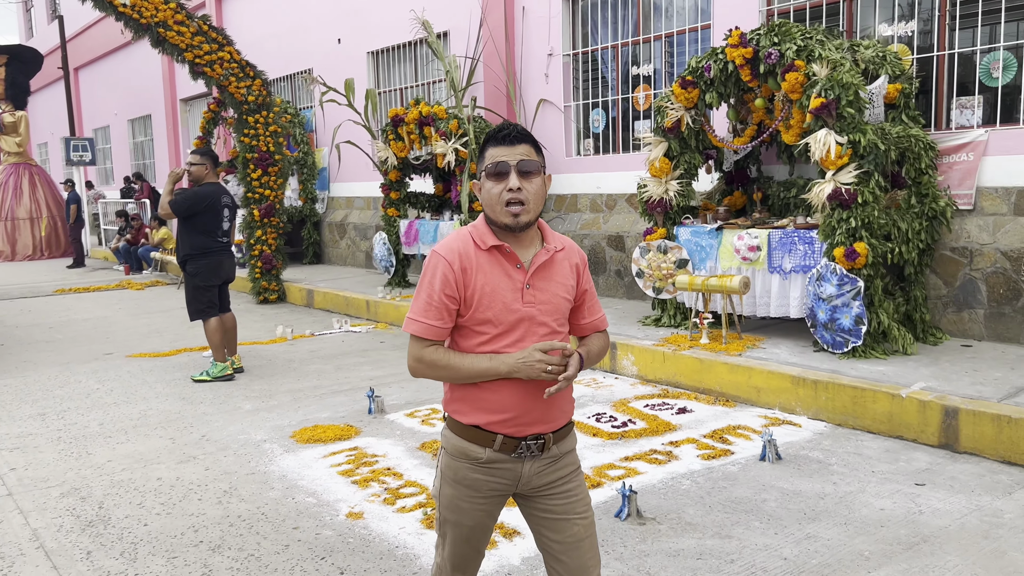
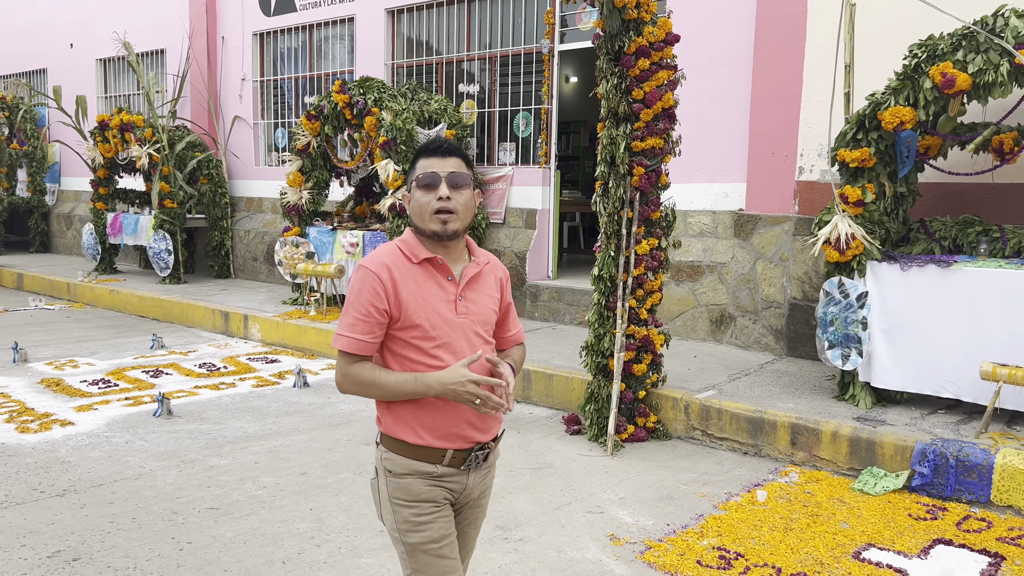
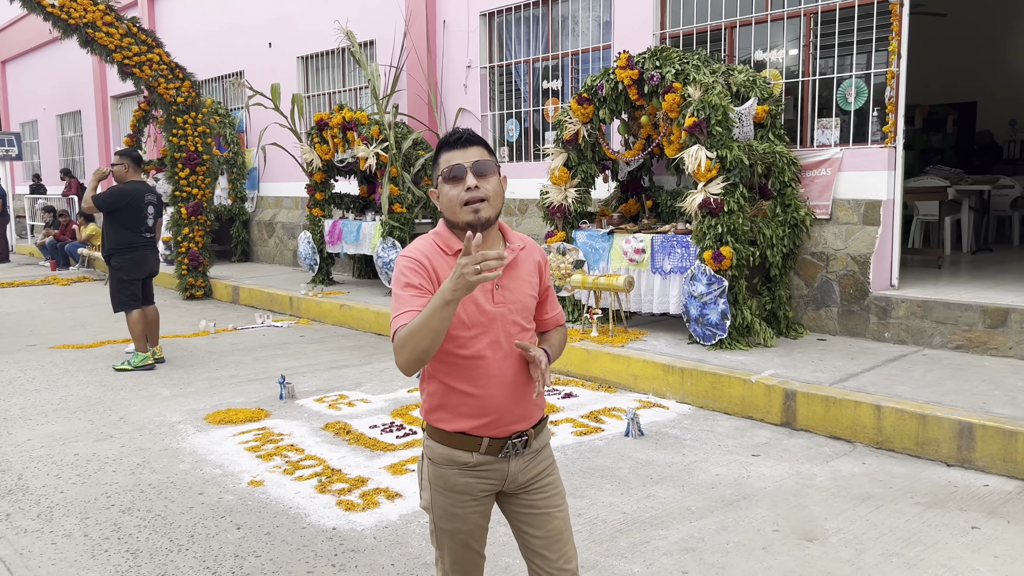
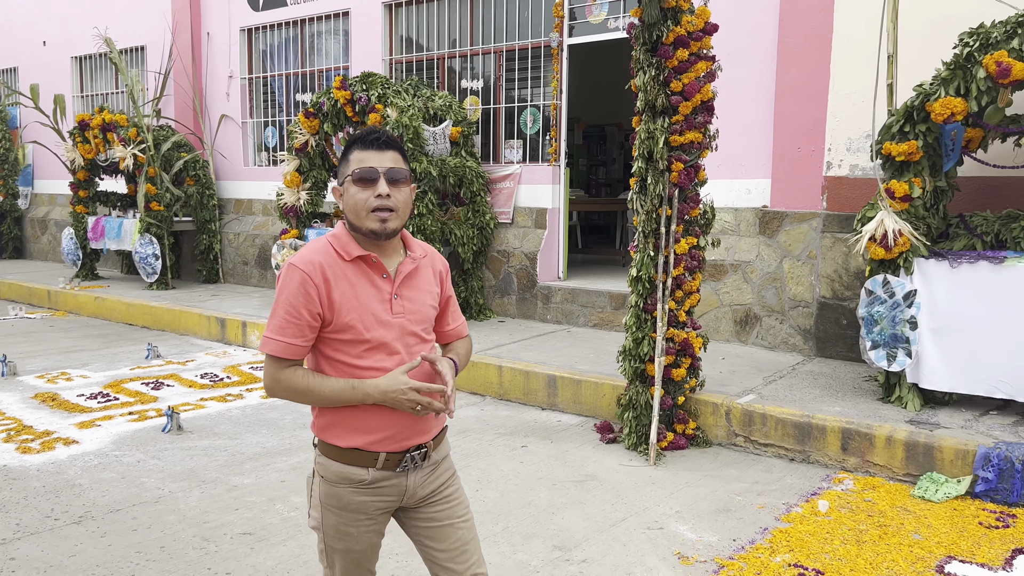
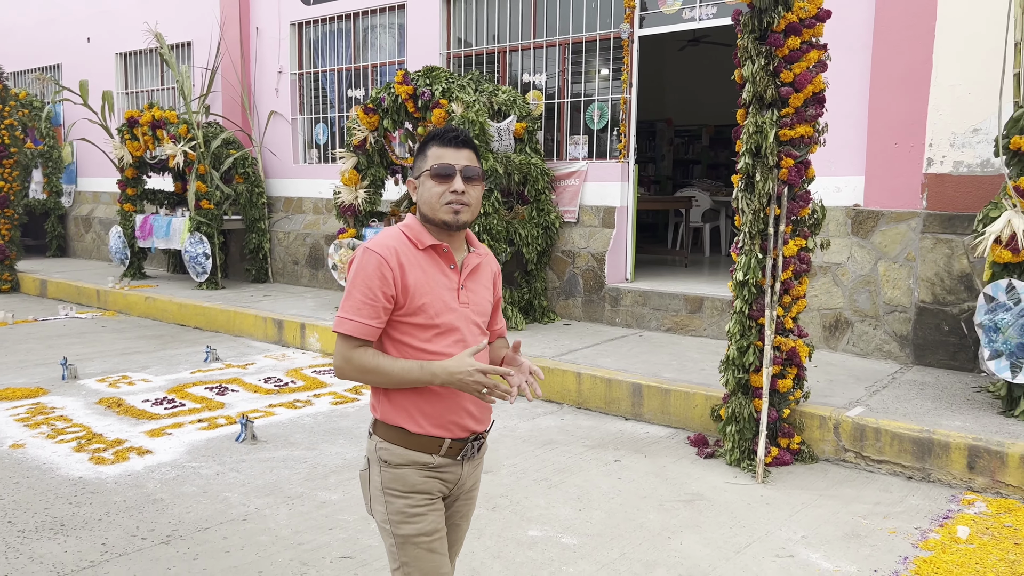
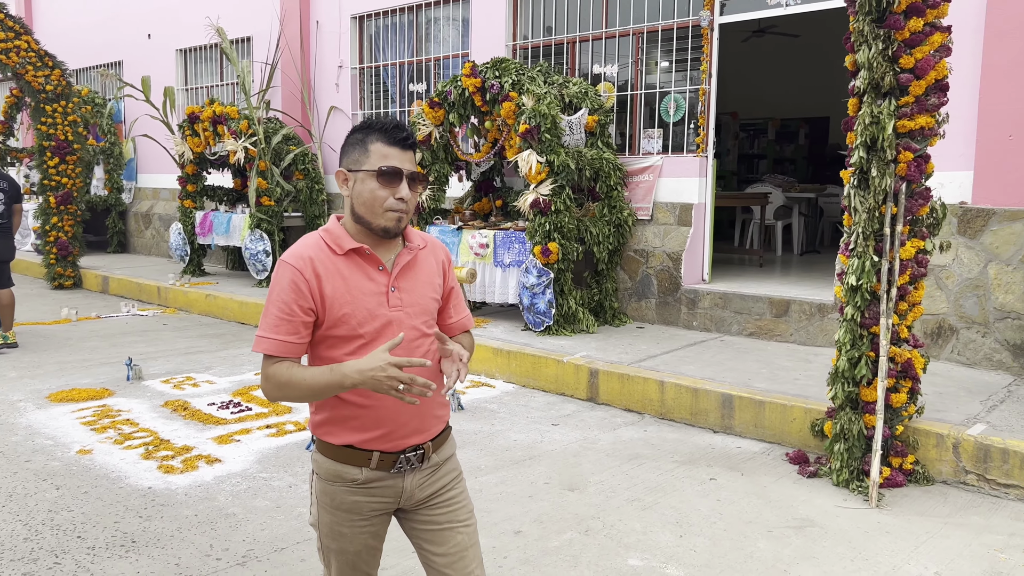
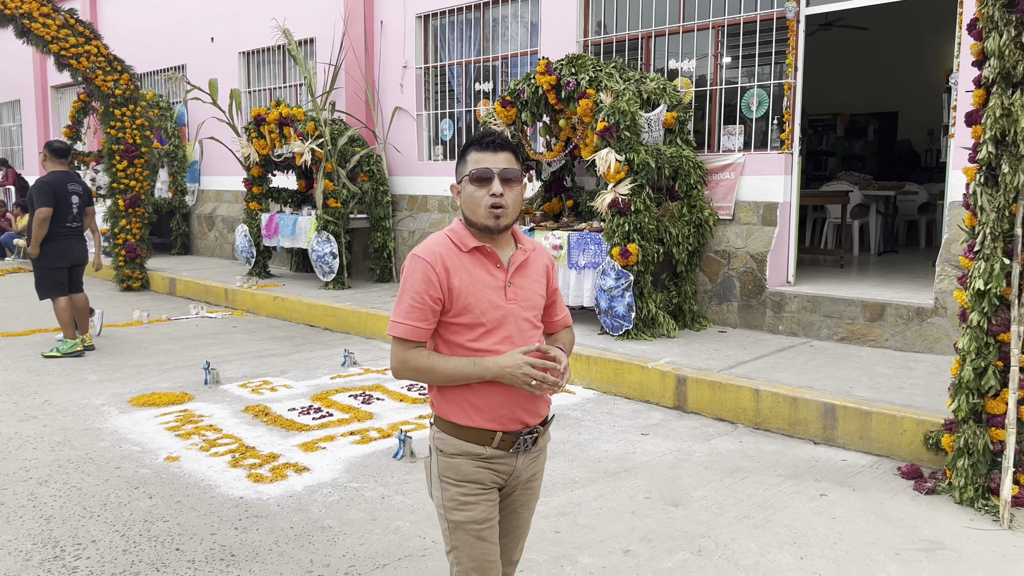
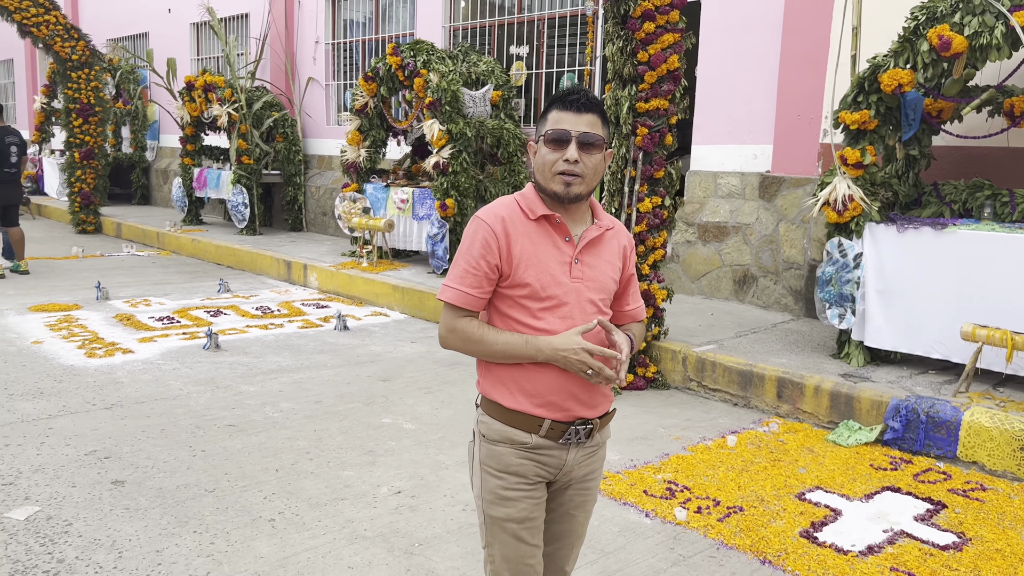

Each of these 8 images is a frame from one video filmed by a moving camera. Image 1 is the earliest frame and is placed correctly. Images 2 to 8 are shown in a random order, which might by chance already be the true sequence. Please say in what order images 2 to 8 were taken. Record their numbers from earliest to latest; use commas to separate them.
3, 7, 6, 5, 4, 2, 8
